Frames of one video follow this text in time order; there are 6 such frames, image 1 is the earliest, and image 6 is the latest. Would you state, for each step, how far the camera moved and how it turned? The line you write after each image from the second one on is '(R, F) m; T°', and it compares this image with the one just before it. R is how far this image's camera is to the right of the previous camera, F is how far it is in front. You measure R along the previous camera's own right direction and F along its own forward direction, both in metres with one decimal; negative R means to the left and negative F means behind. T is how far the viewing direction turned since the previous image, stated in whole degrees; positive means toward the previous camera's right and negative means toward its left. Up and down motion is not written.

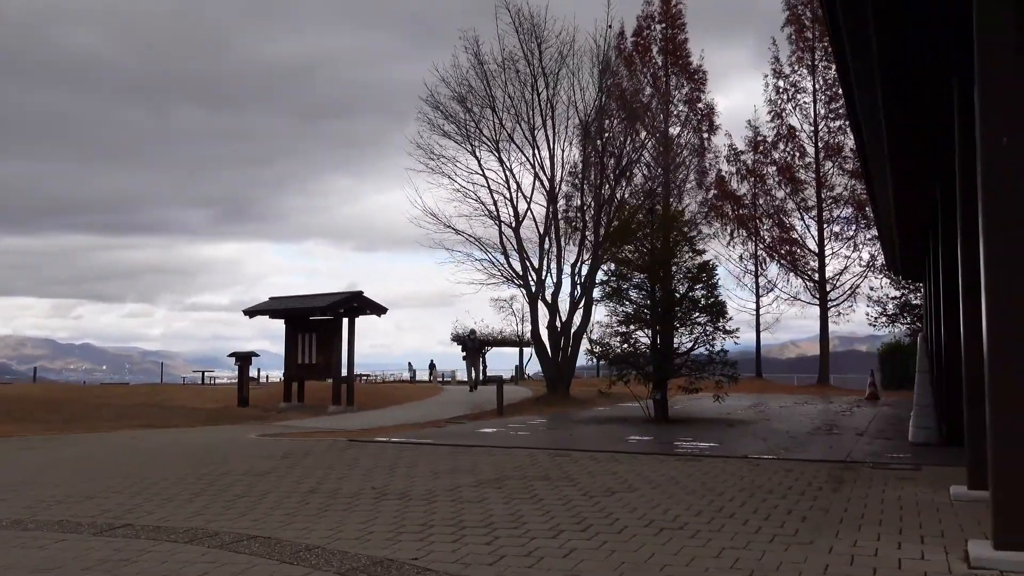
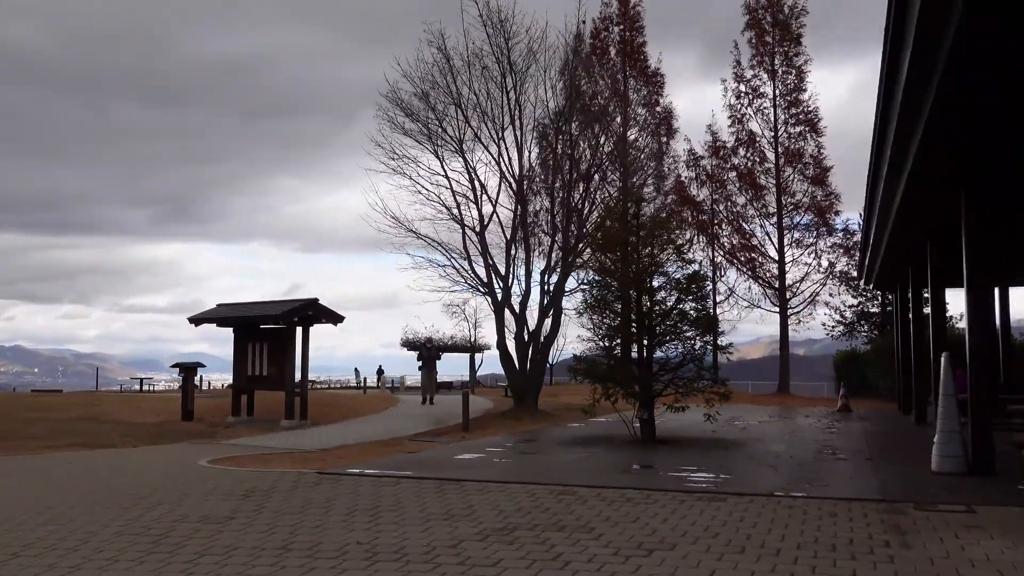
(-0.5, +1.2) m; +3°
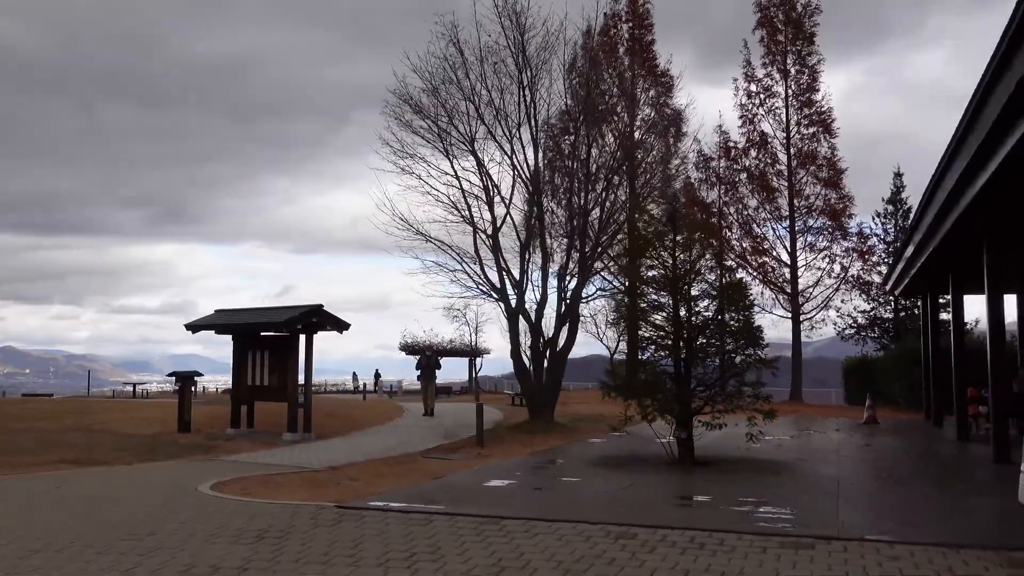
(-0.5, +1.1) m; 0°
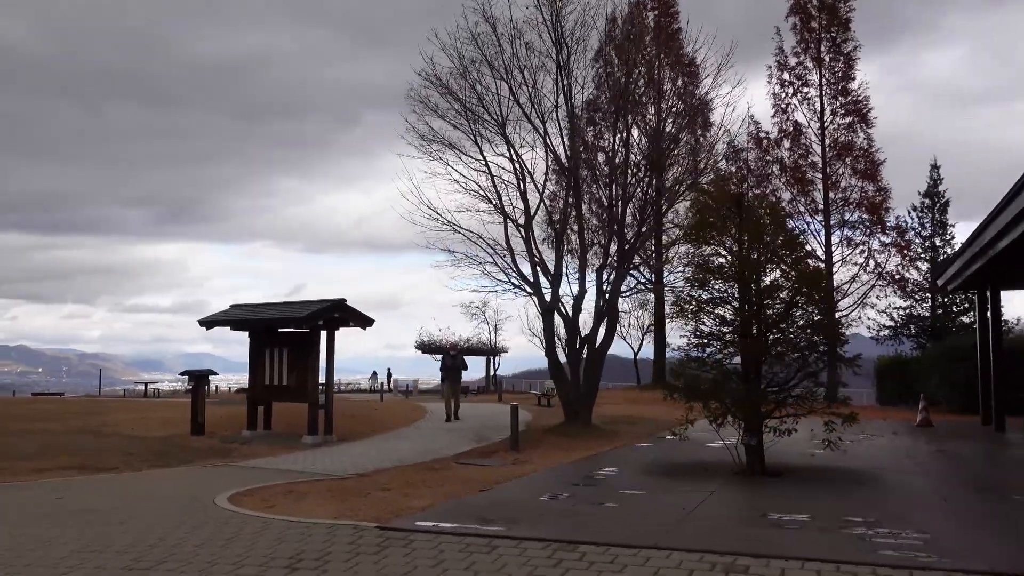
(-0.5, +1.3) m; -1°
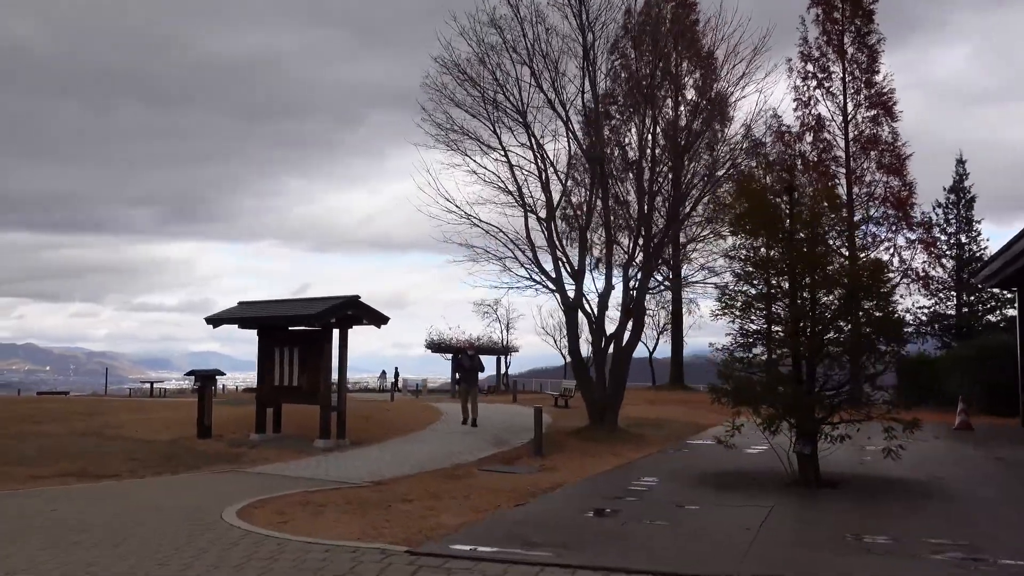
(-0.3, +0.9) m; 0°
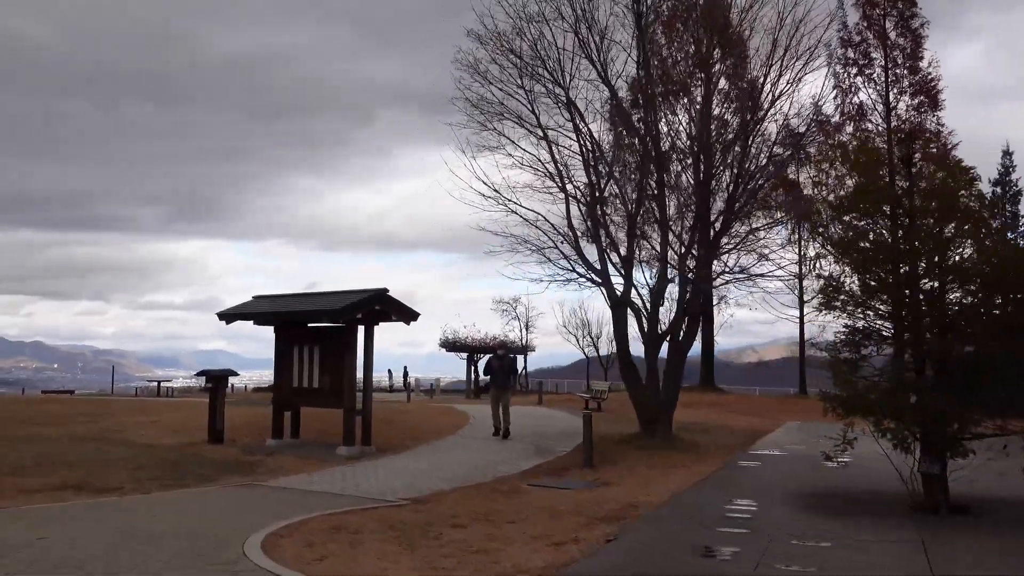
(-0.6, +1.7) m; 0°
